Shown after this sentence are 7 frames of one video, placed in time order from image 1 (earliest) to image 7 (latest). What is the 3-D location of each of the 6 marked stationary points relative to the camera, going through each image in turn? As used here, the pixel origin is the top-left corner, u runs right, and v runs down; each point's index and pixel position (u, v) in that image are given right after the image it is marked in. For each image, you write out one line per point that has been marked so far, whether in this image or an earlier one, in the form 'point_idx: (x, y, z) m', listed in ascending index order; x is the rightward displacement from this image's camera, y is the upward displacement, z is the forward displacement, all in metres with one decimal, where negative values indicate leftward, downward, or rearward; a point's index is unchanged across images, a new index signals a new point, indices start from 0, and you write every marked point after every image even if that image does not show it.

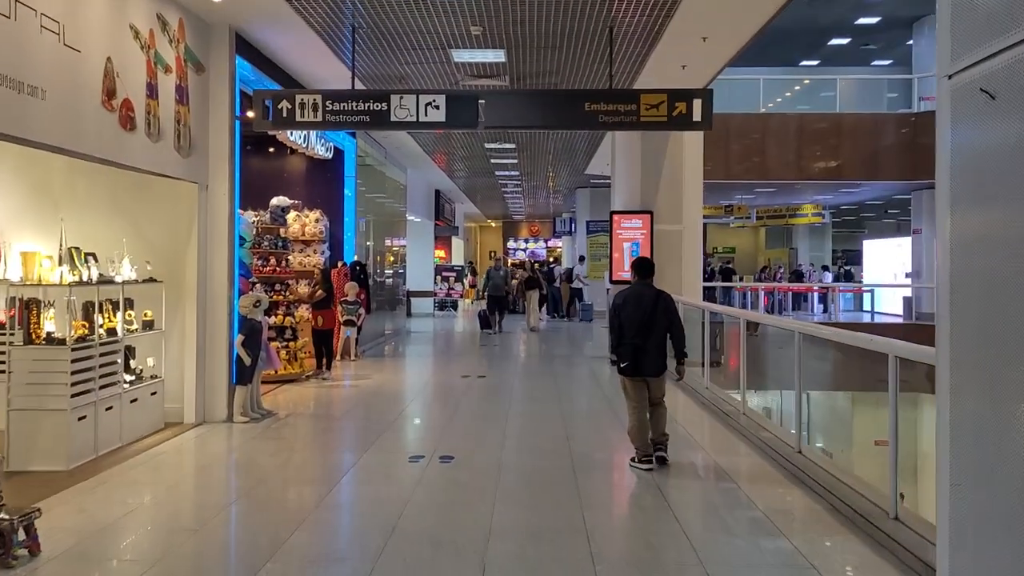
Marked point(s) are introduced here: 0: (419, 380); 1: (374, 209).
0: (-0.9, -1.0, +10.1) m
1: (-2.3, +1.3, +14.7) m
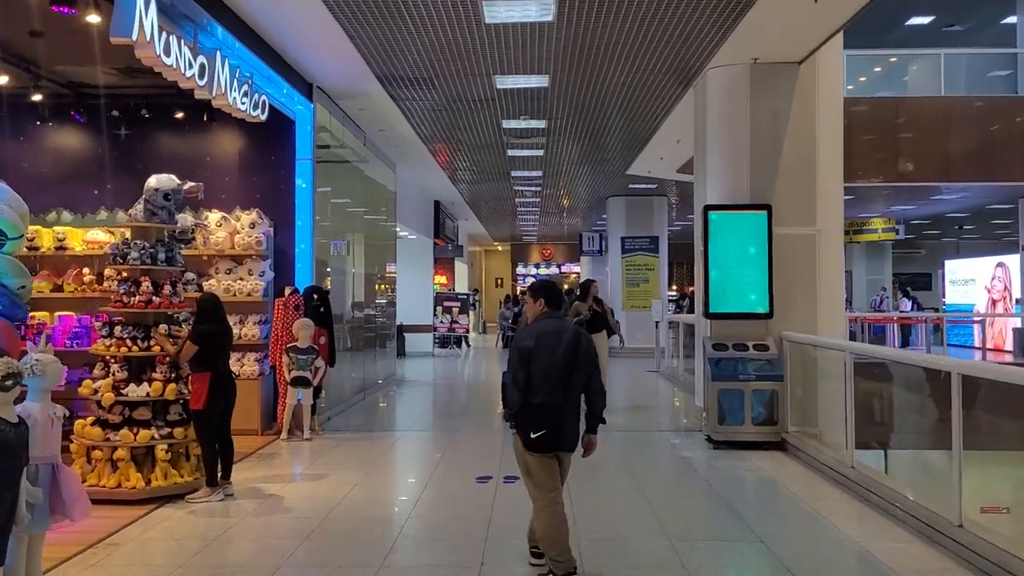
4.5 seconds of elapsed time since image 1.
0: (-0.6, -1.3, +6.1) m
1: (-1.9, +0.8, +10.8) m
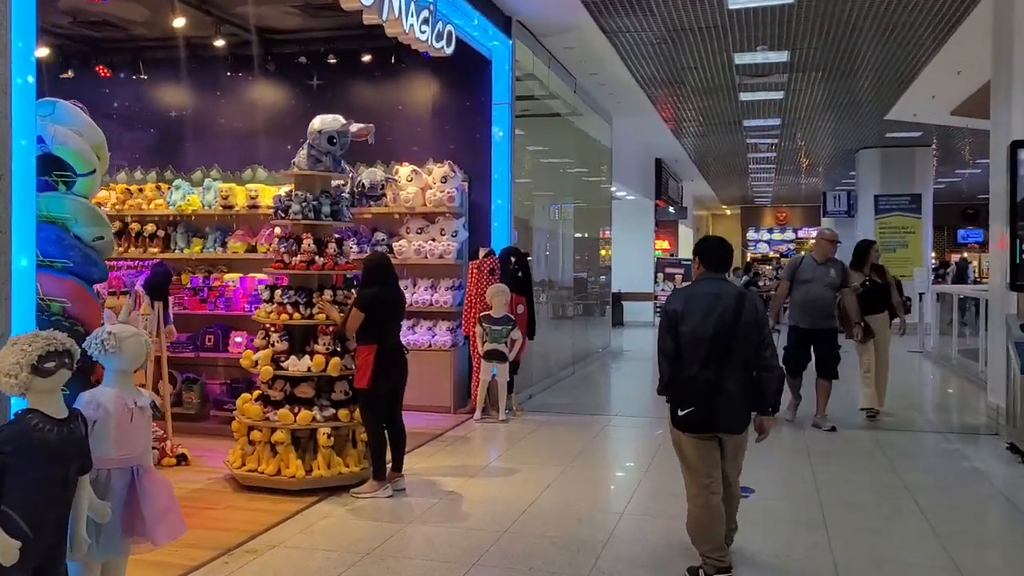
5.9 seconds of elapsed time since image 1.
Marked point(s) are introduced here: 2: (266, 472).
0: (+0.7, -1.1, +5.0) m
1: (+0.6, +1.2, +9.8) m
2: (-1.3, -0.9, +4.5) m
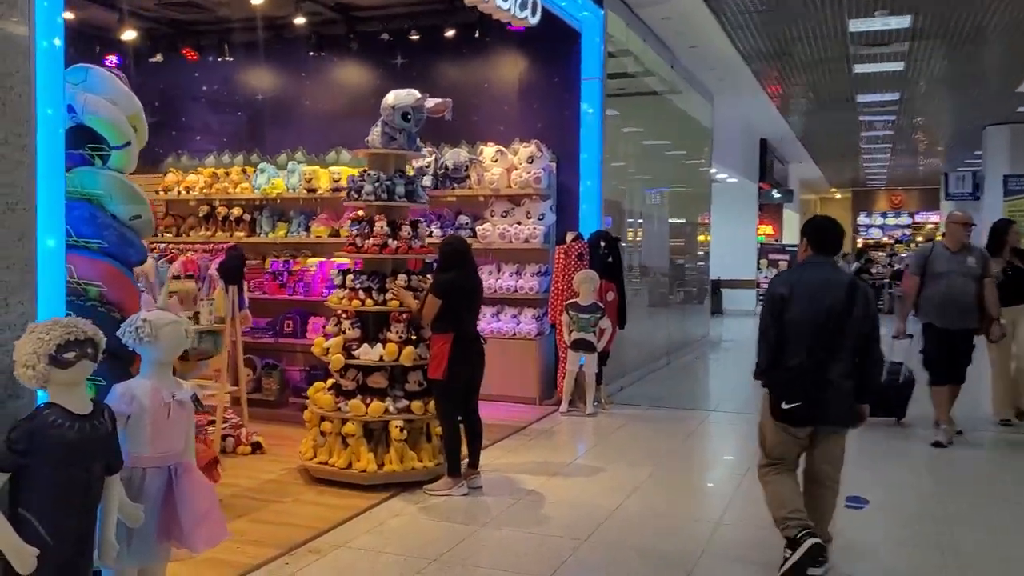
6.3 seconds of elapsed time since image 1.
0: (+1.2, -1.0, +4.6) m
1: (+1.6, +1.4, +9.3) m
2: (-0.9, -0.9, +4.3) m
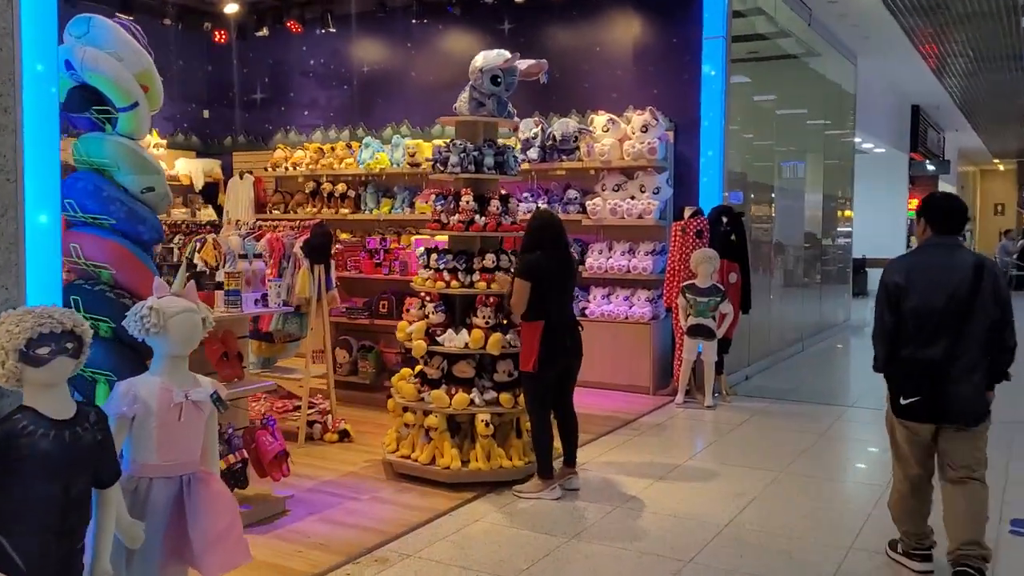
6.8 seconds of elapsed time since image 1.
0: (+1.6, -1.0, +4.0) m
1: (+2.8, +1.6, +8.5) m
2: (-0.4, -0.8, +3.9) m
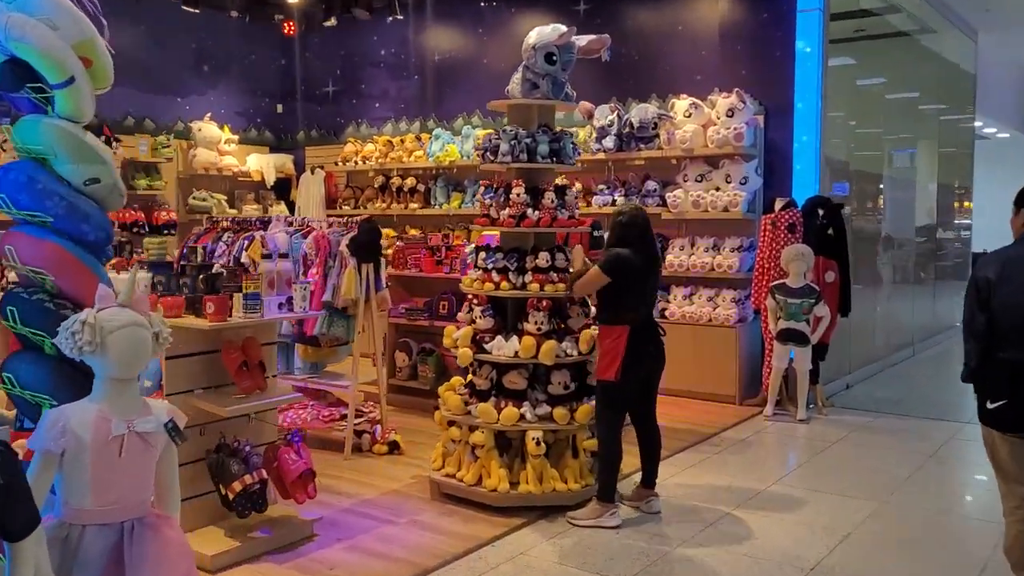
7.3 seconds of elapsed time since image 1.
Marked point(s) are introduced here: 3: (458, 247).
0: (+1.8, -1.0, +3.4) m
1: (+3.5, +1.6, +7.7) m
2: (-0.2, -0.8, +3.6) m
3: (-0.3, +0.3, +5.2) m
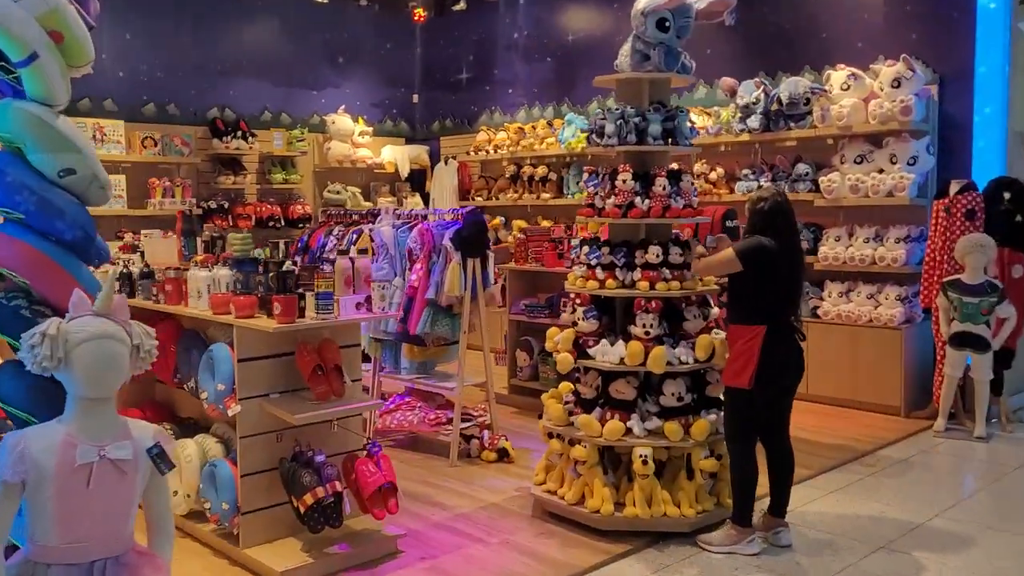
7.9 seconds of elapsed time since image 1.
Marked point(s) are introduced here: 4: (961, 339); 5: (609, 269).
0: (+2.2, -1.0, +2.6) m
1: (+4.6, +1.6, +6.6) m
2: (+0.2, -0.8, +3.2) m
3: (+0.4, +0.3, +4.8) m
4: (+2.2, -0.3, +4.3) m
5: (+0.4, +0.1, +3.2) m
